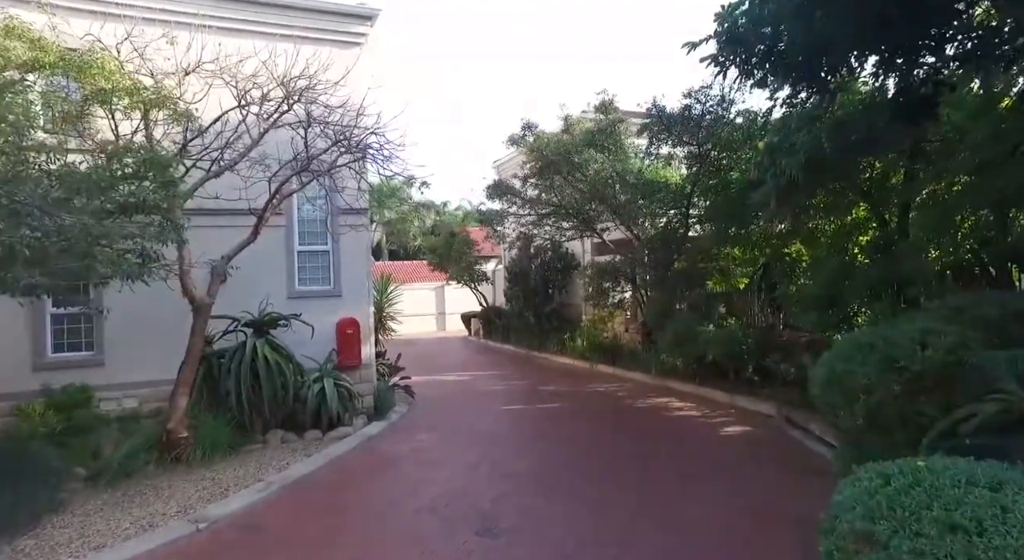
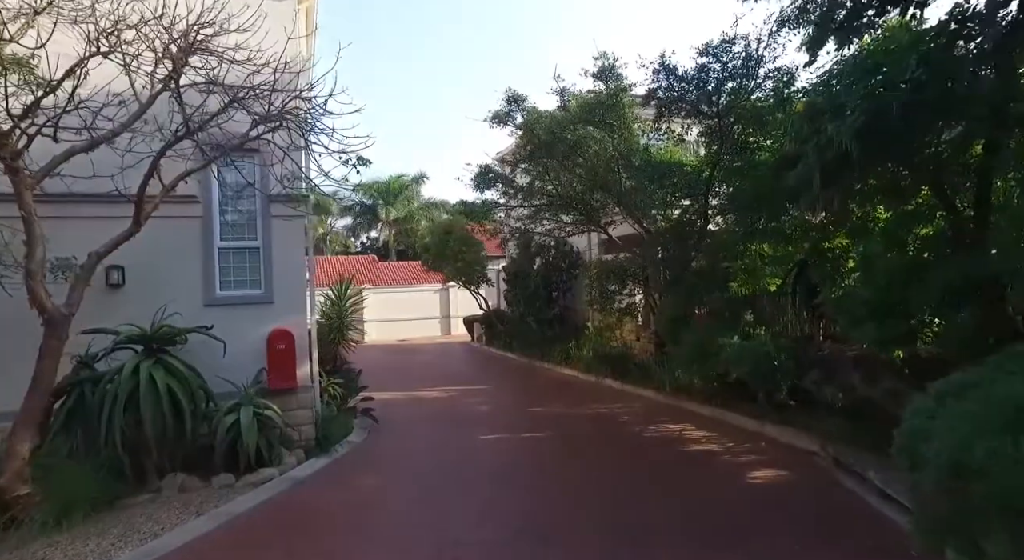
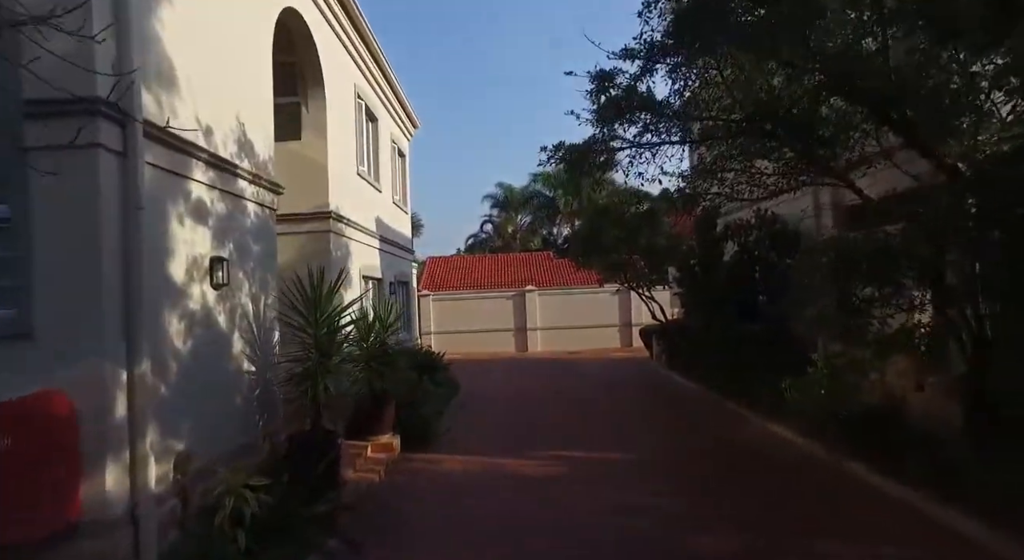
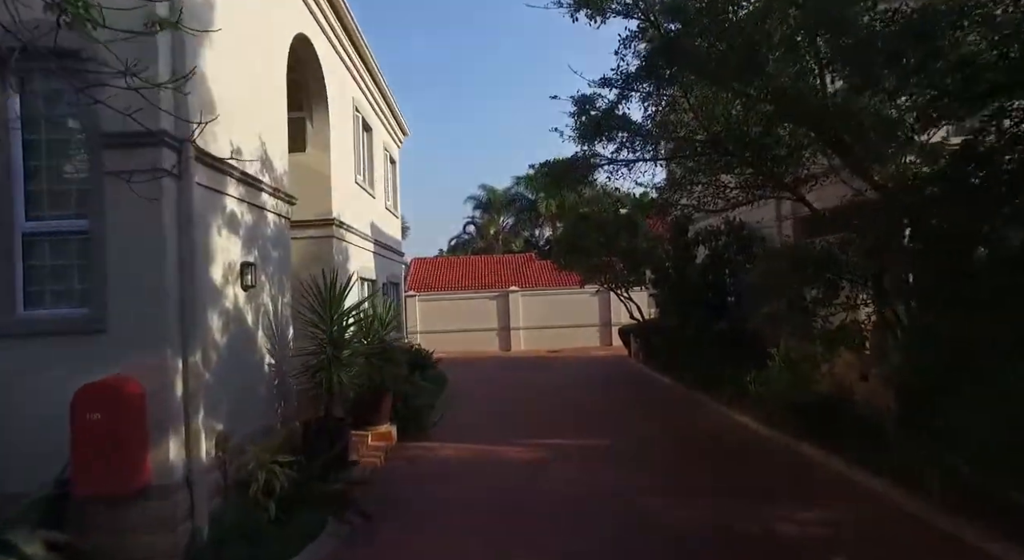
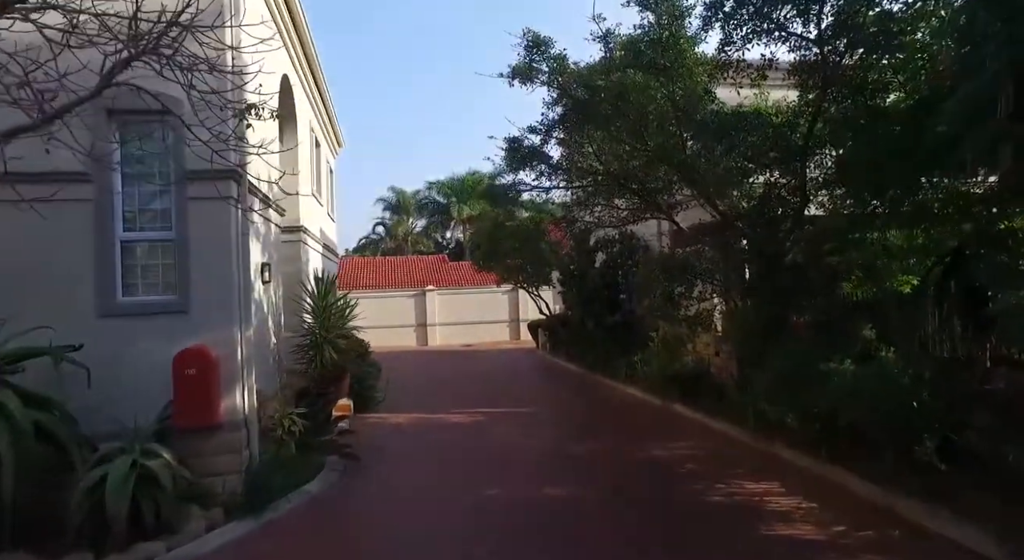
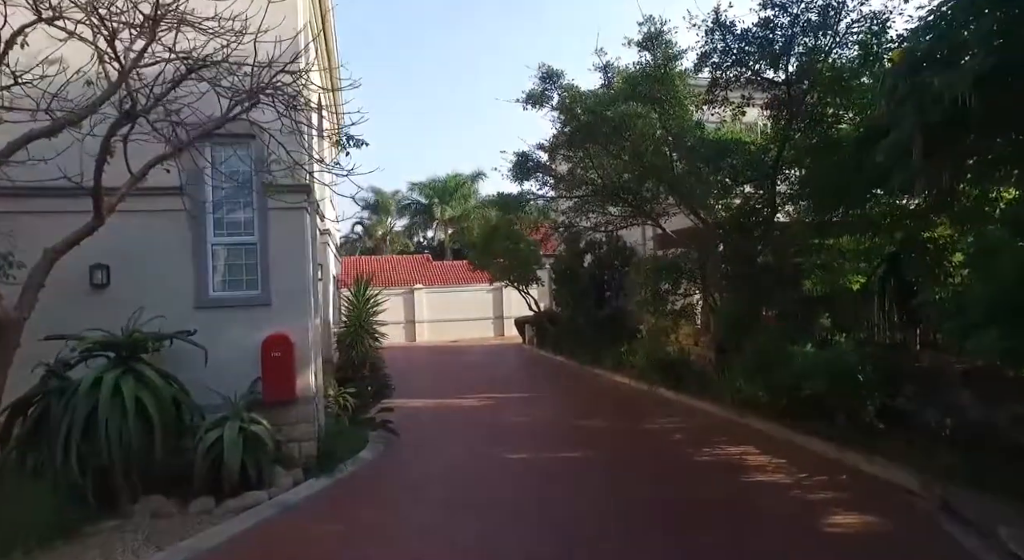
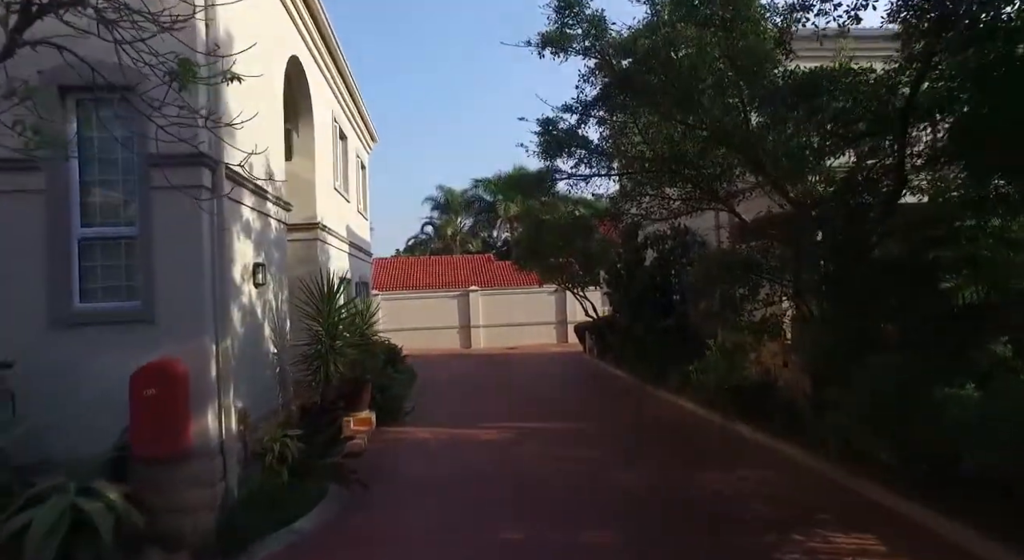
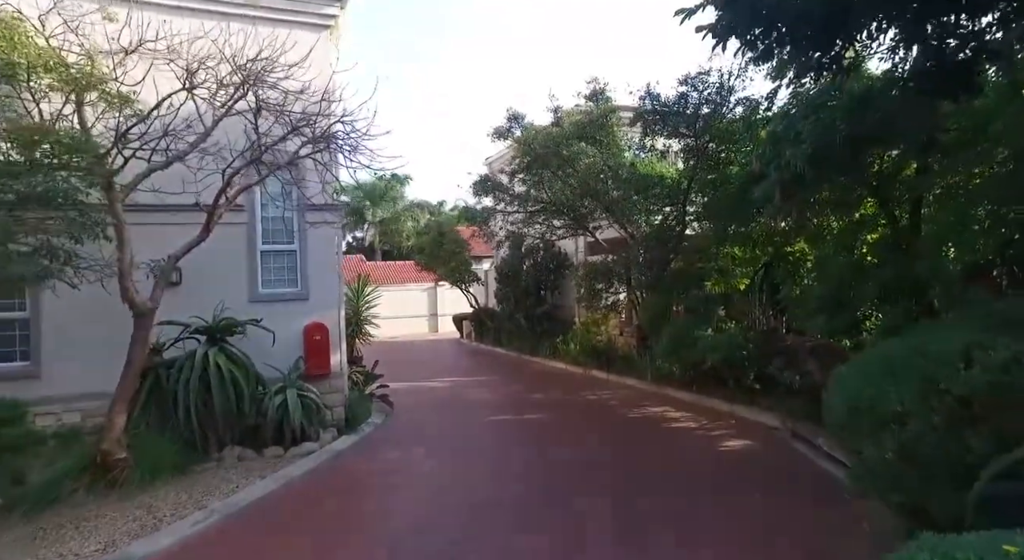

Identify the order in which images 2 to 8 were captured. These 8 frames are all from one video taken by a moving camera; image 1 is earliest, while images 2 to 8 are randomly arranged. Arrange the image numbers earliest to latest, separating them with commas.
8, 2, 6, 5, 7, 4, 3
